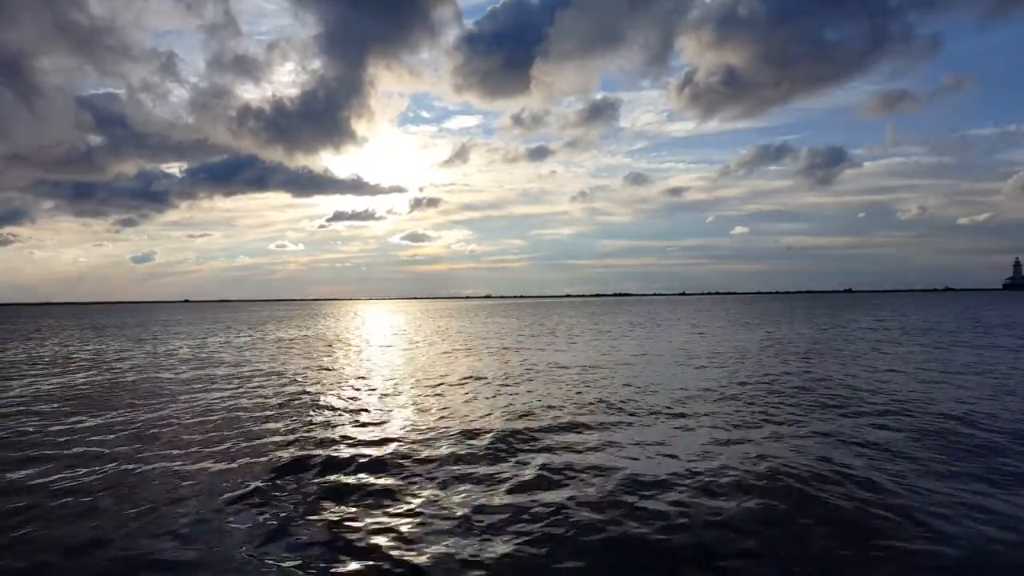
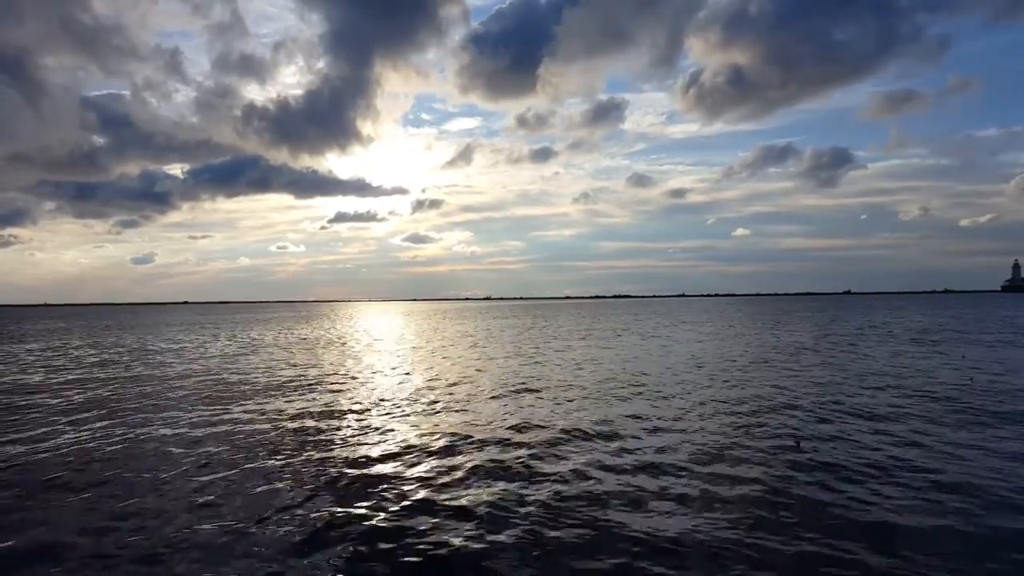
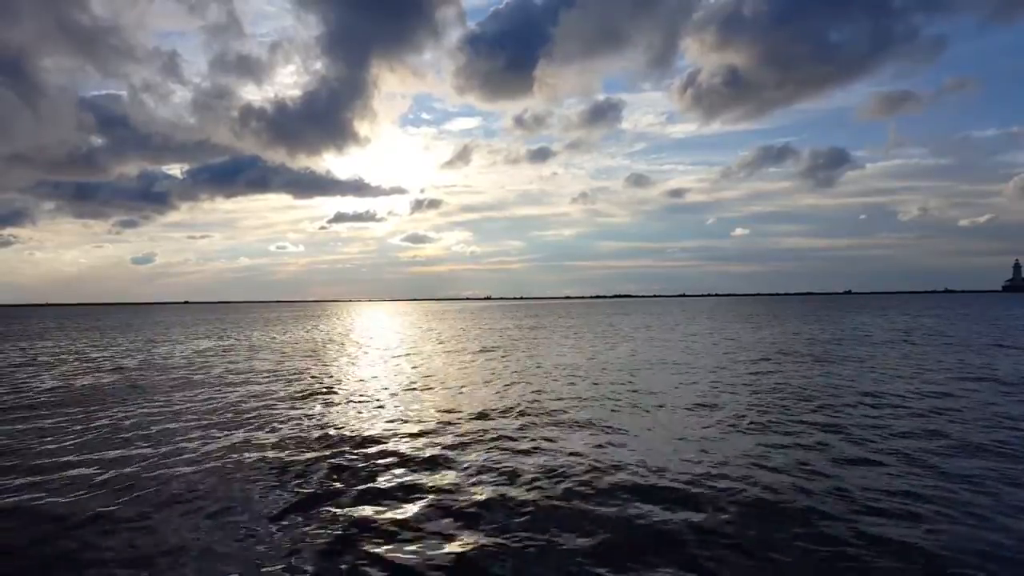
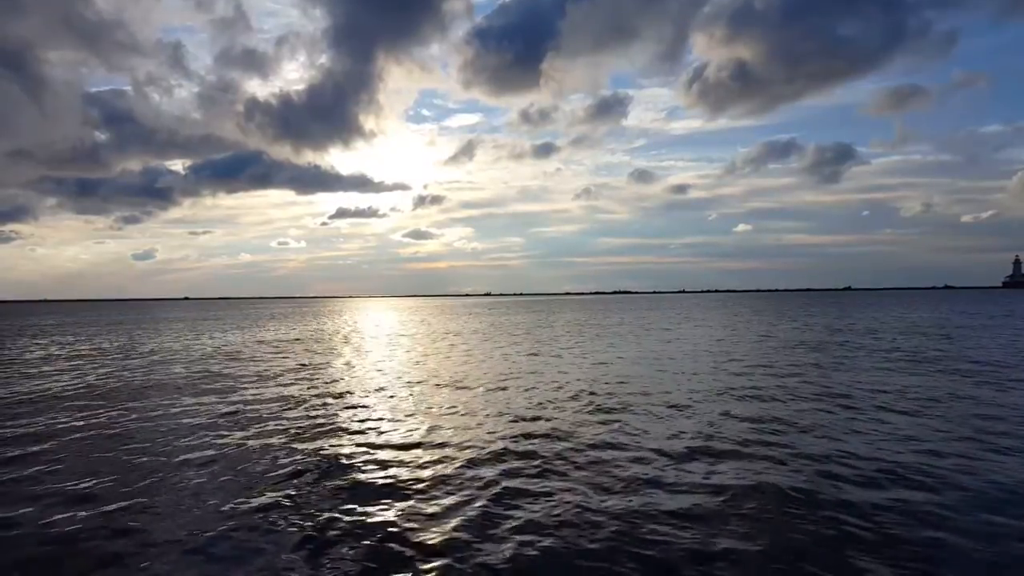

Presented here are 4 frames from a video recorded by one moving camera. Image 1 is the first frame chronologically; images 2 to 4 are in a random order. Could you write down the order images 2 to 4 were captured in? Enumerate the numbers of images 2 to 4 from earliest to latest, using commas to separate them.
3, 2, 4
